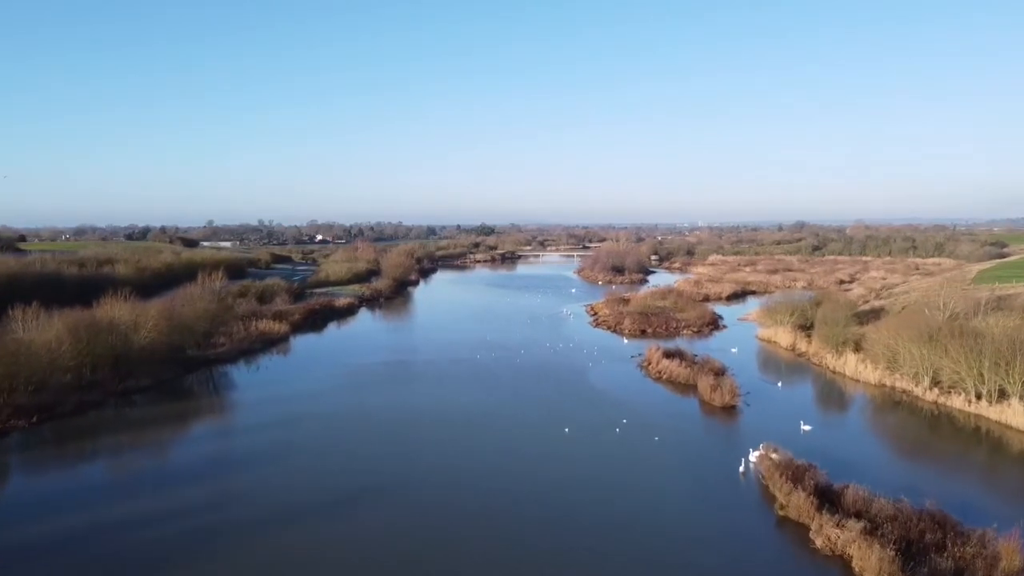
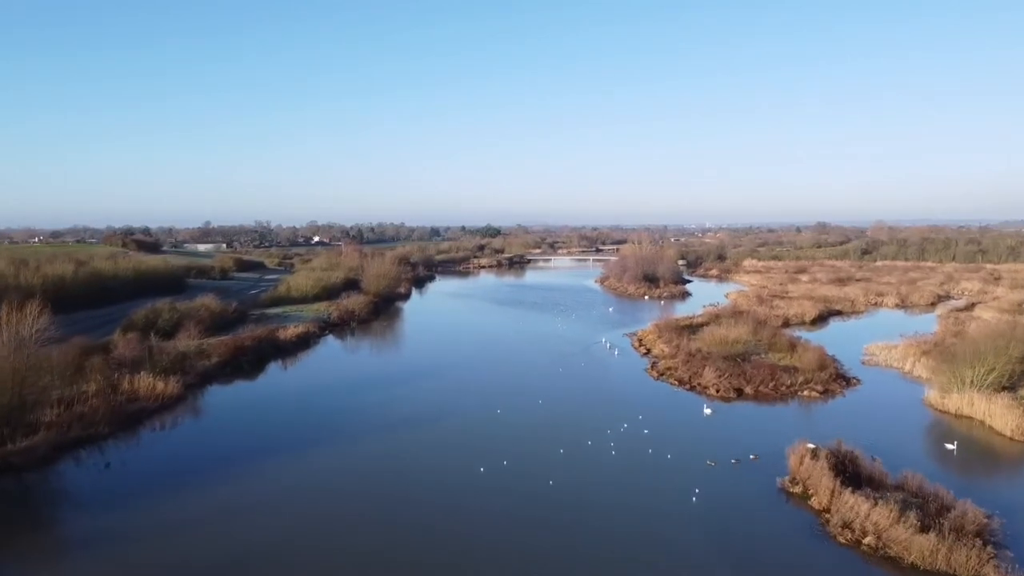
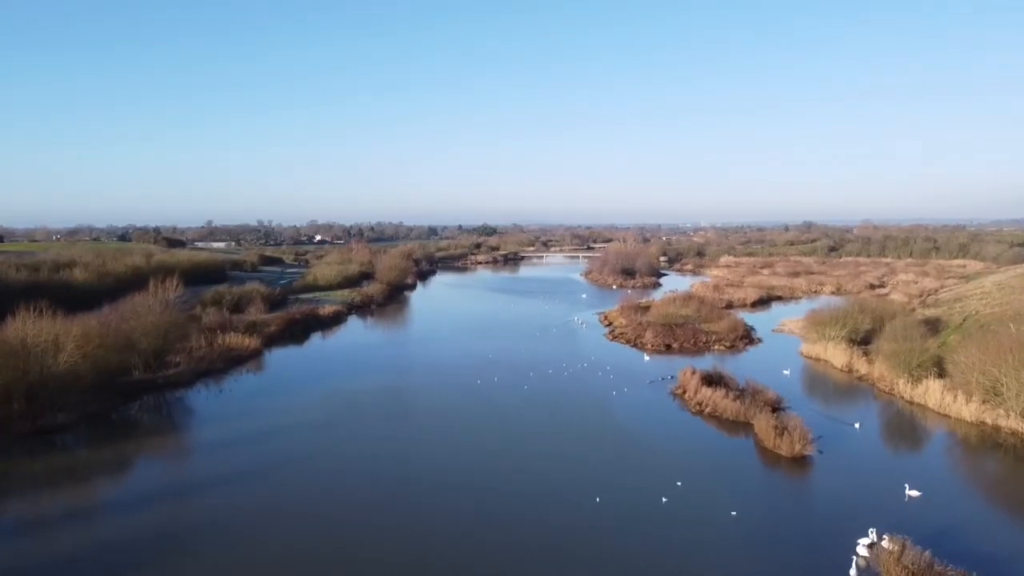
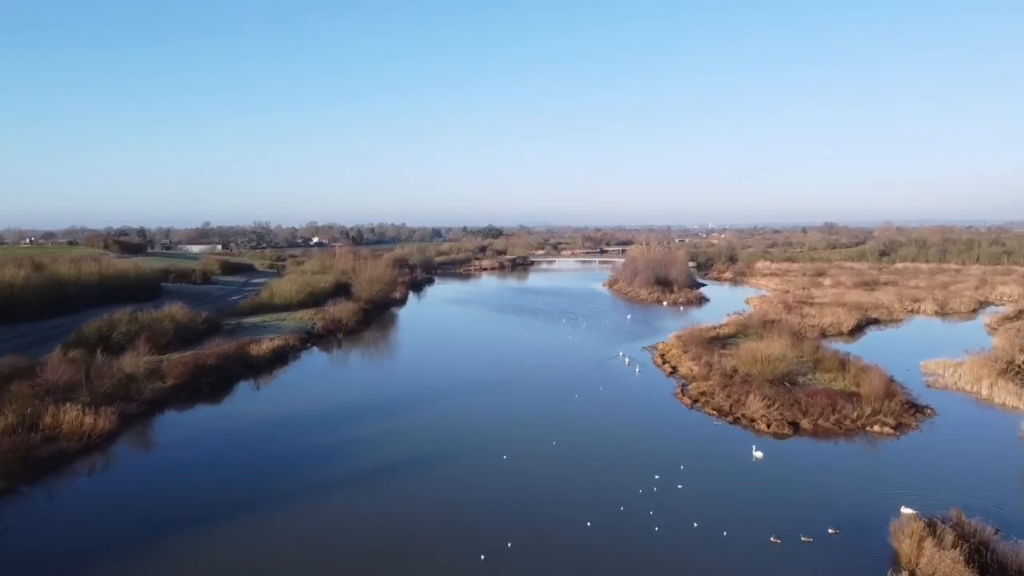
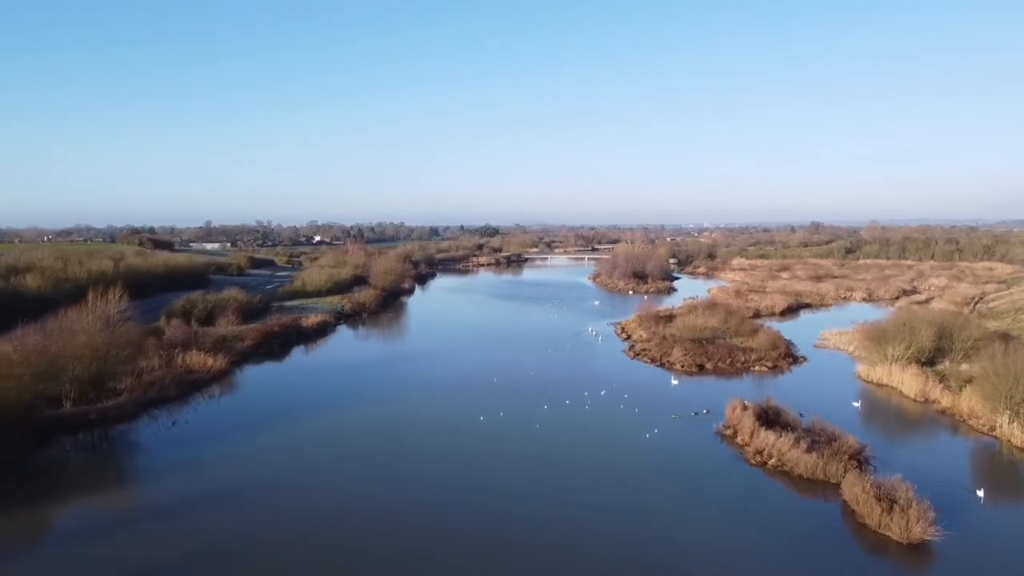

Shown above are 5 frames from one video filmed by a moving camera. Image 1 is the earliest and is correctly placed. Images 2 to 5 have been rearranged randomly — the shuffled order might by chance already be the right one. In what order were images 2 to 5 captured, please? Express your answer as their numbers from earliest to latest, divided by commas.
3, 5, 2, 4
